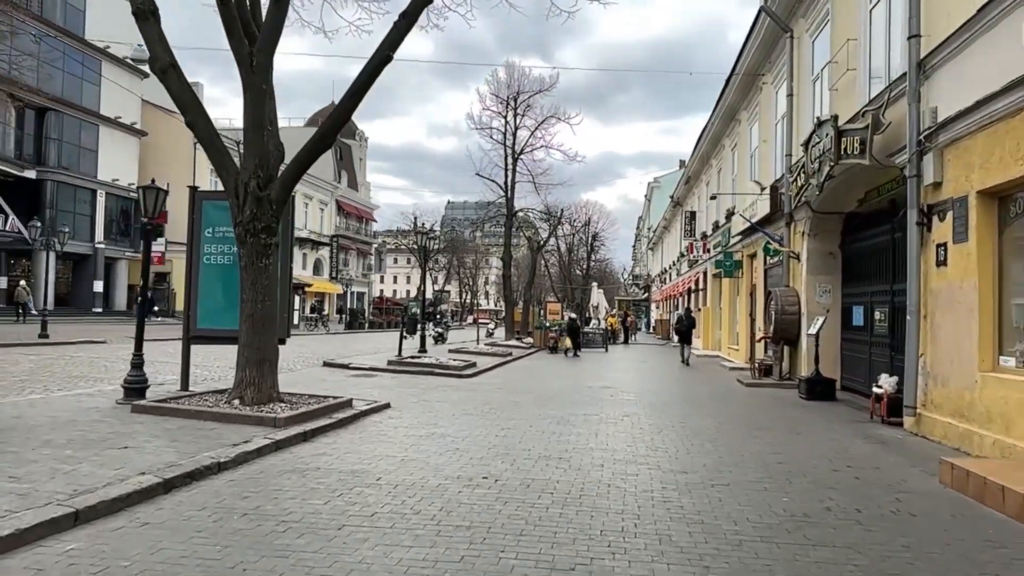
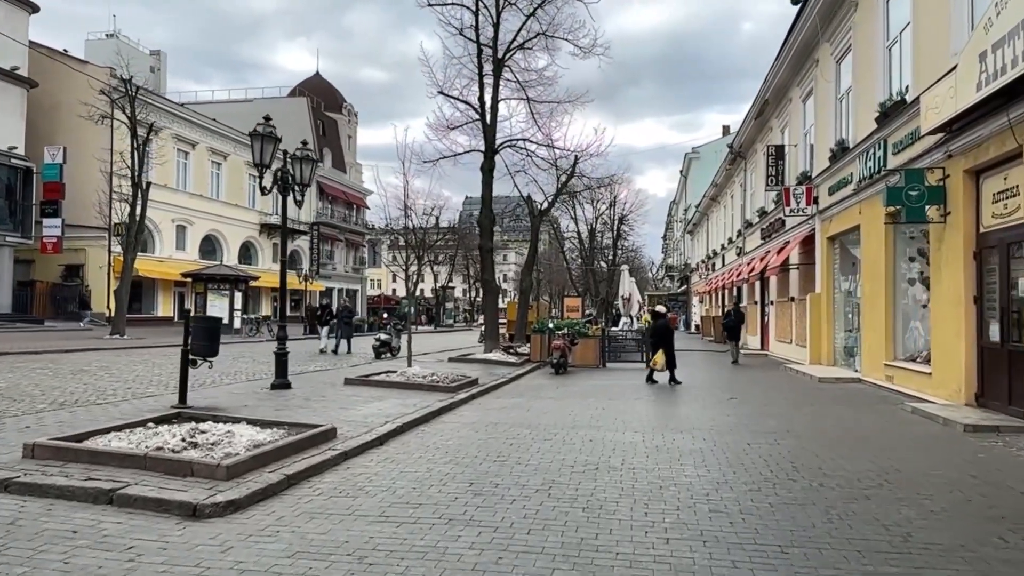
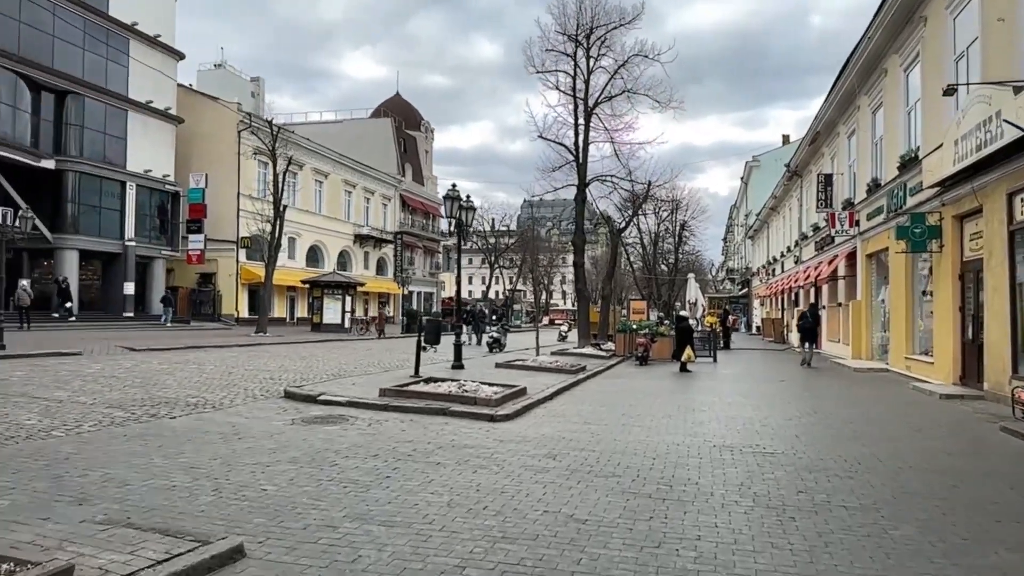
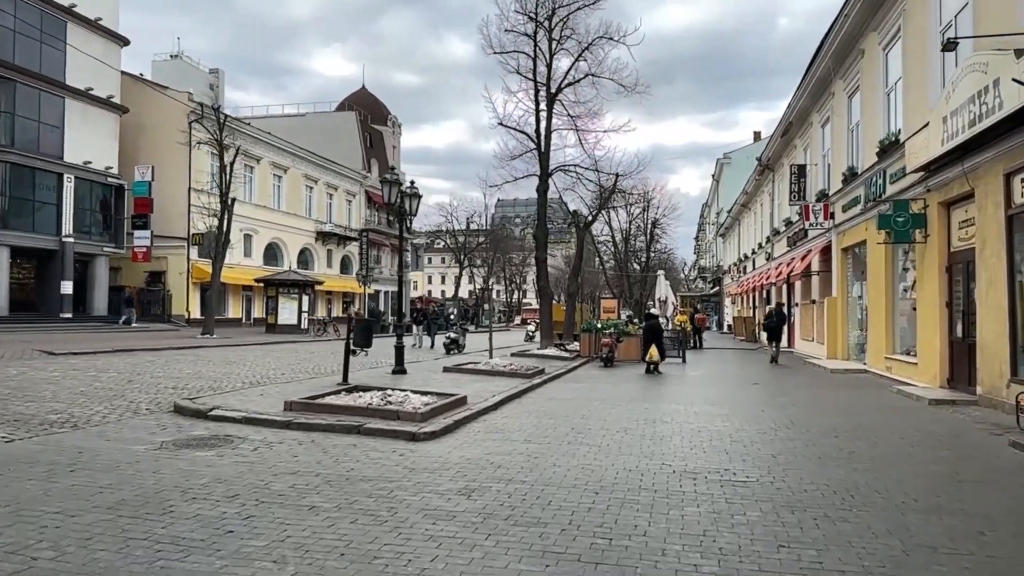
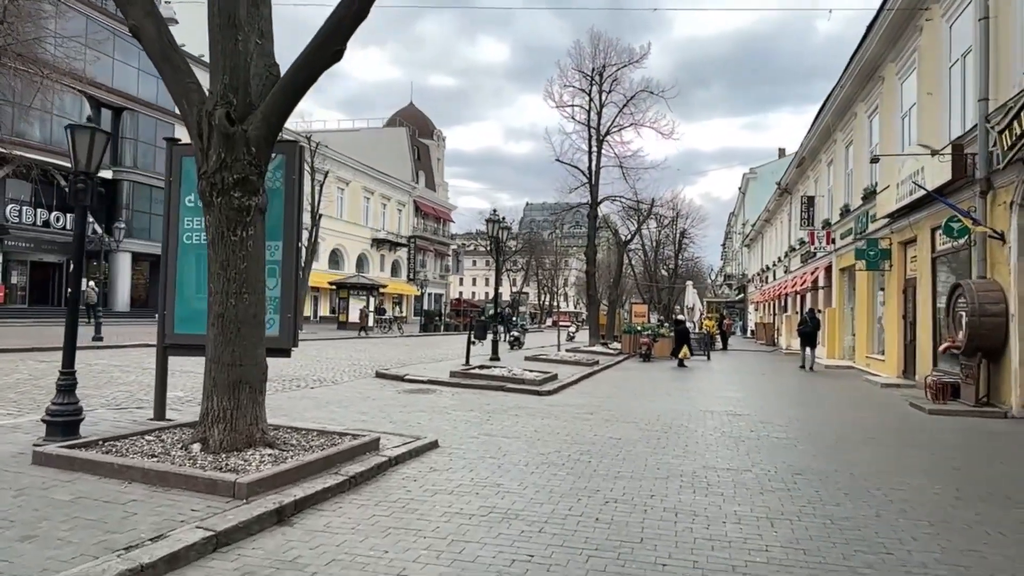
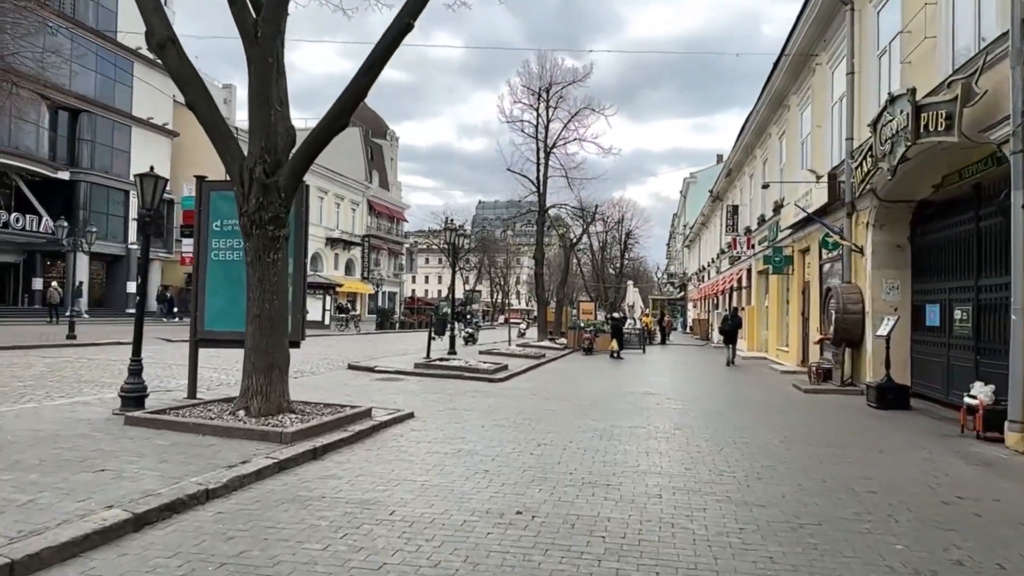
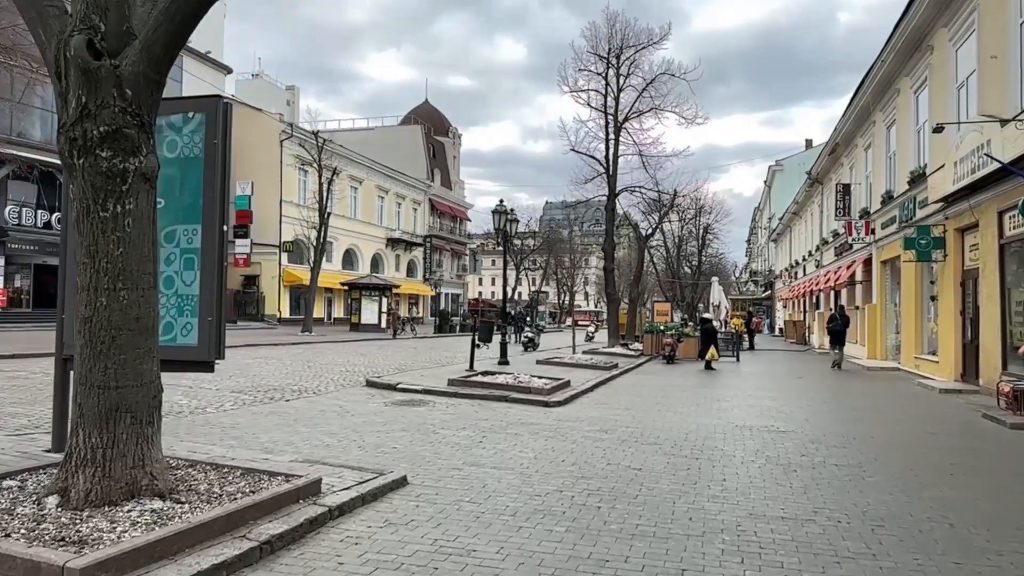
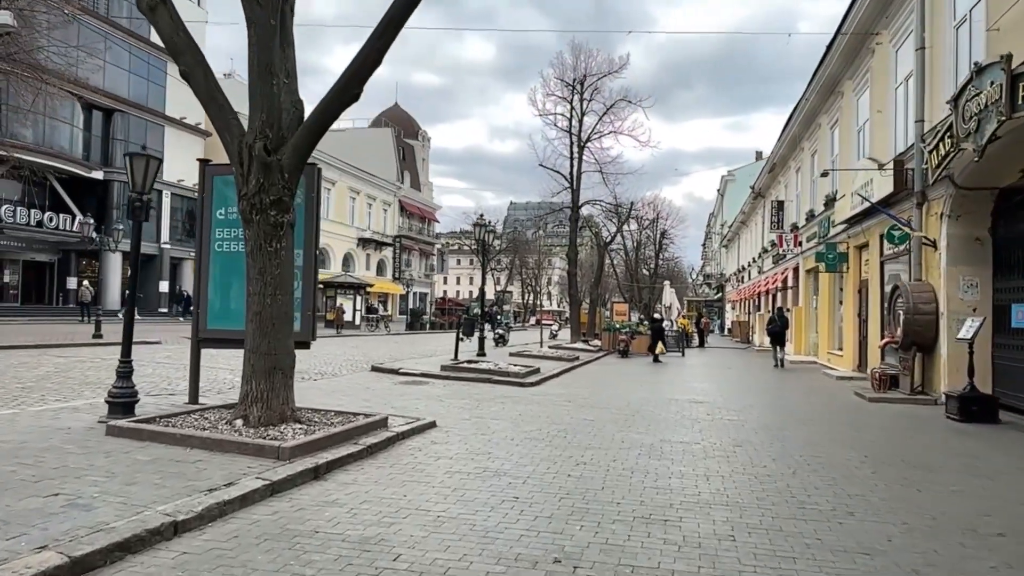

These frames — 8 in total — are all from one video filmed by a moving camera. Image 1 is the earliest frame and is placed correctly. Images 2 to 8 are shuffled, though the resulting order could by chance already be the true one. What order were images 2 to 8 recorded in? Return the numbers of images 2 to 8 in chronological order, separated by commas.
6, 8, 5, 7, 3, 4, 2
